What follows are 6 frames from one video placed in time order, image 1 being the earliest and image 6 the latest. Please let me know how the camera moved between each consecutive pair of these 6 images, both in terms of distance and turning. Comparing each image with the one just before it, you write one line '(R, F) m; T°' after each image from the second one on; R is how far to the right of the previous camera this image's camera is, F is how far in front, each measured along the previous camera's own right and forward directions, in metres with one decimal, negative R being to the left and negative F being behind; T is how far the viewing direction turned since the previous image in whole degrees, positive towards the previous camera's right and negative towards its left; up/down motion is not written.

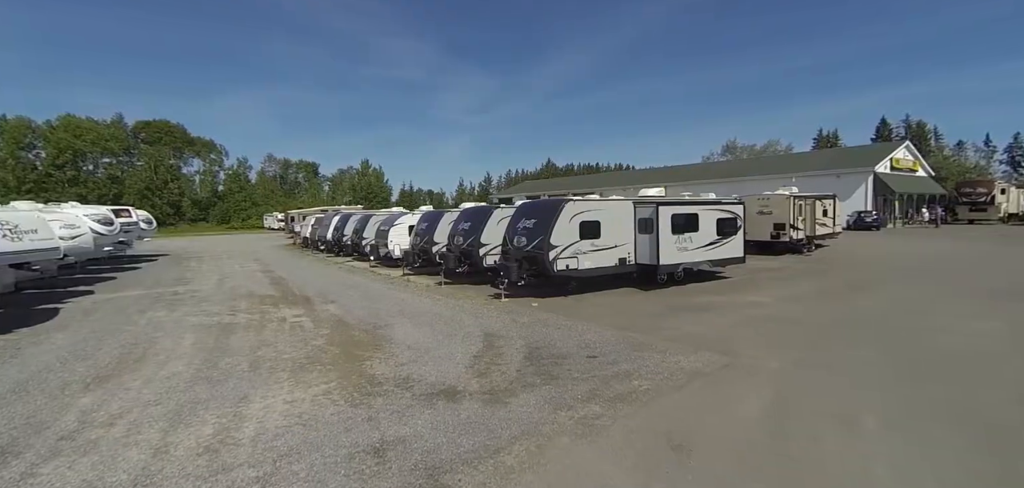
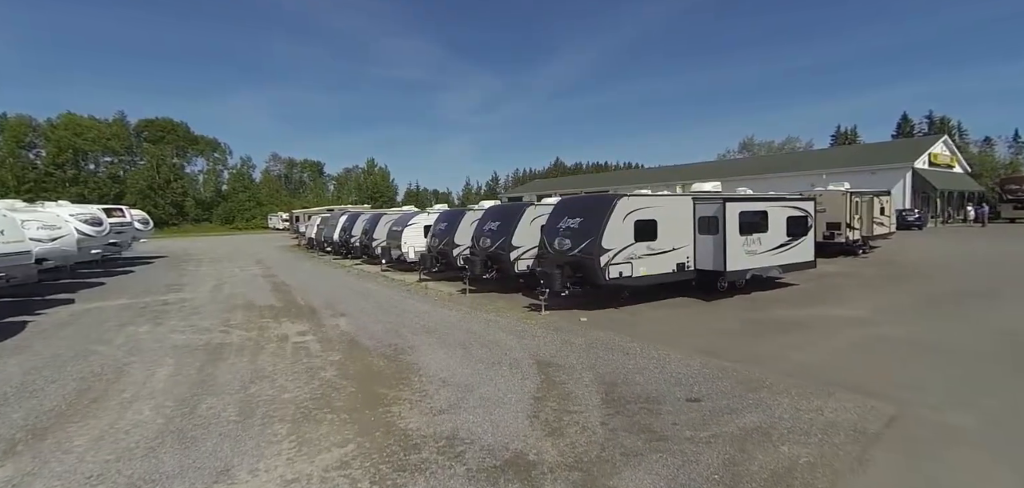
(-0.7, +1.6) m; 0°
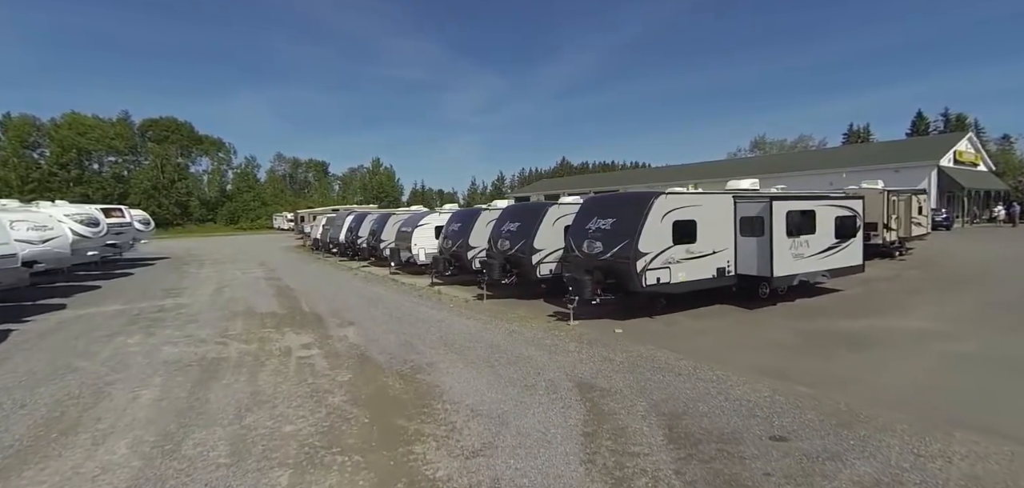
(-0.3, +0.8) m; 0°
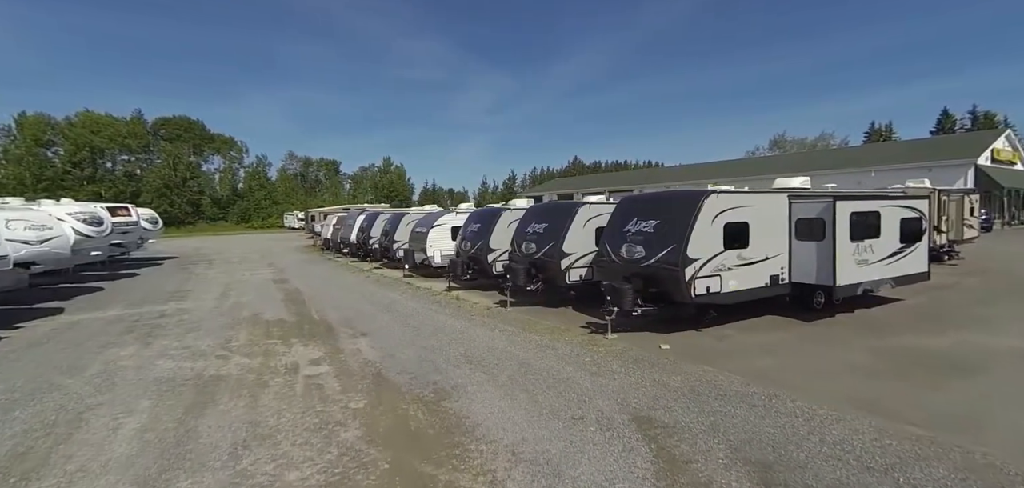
(-0.3, +0.8) m; -1°
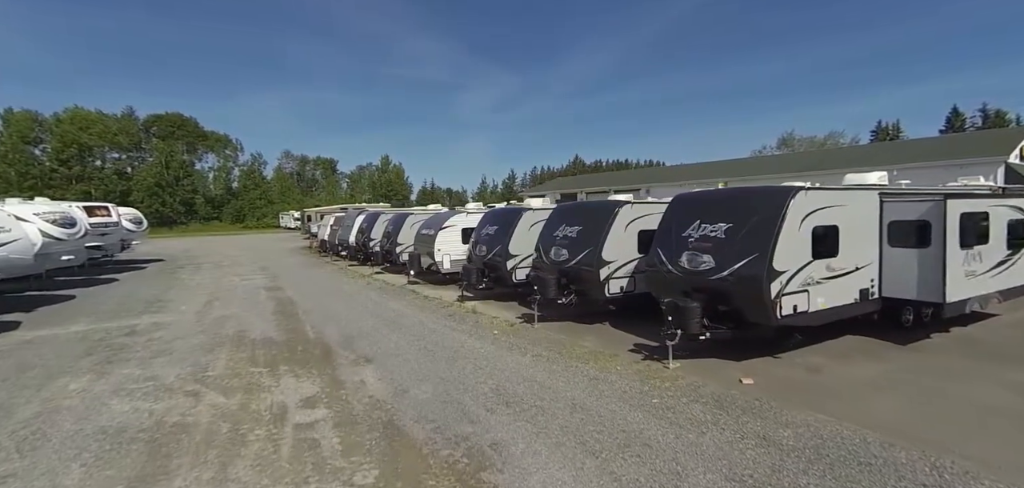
(-0.5, +1.4) m; 0°
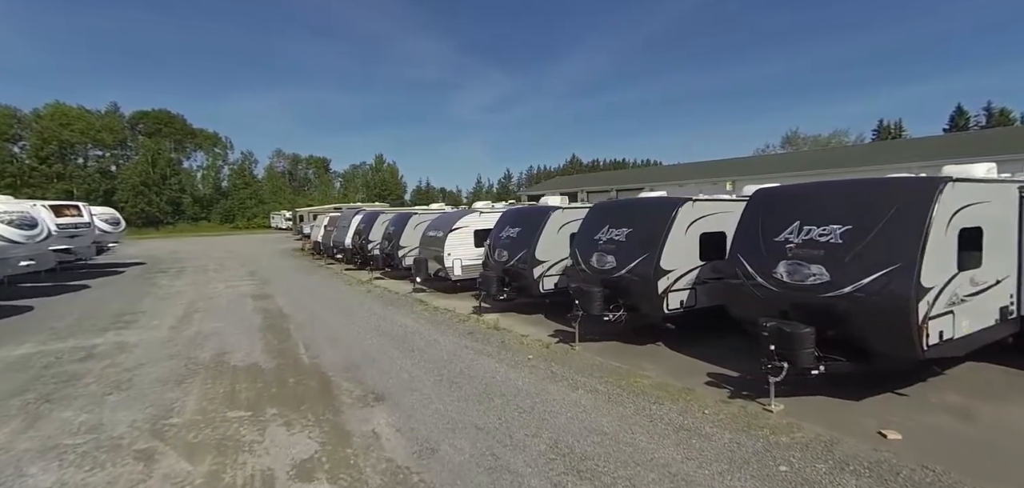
(-0.6, +1.4) m; +1°
